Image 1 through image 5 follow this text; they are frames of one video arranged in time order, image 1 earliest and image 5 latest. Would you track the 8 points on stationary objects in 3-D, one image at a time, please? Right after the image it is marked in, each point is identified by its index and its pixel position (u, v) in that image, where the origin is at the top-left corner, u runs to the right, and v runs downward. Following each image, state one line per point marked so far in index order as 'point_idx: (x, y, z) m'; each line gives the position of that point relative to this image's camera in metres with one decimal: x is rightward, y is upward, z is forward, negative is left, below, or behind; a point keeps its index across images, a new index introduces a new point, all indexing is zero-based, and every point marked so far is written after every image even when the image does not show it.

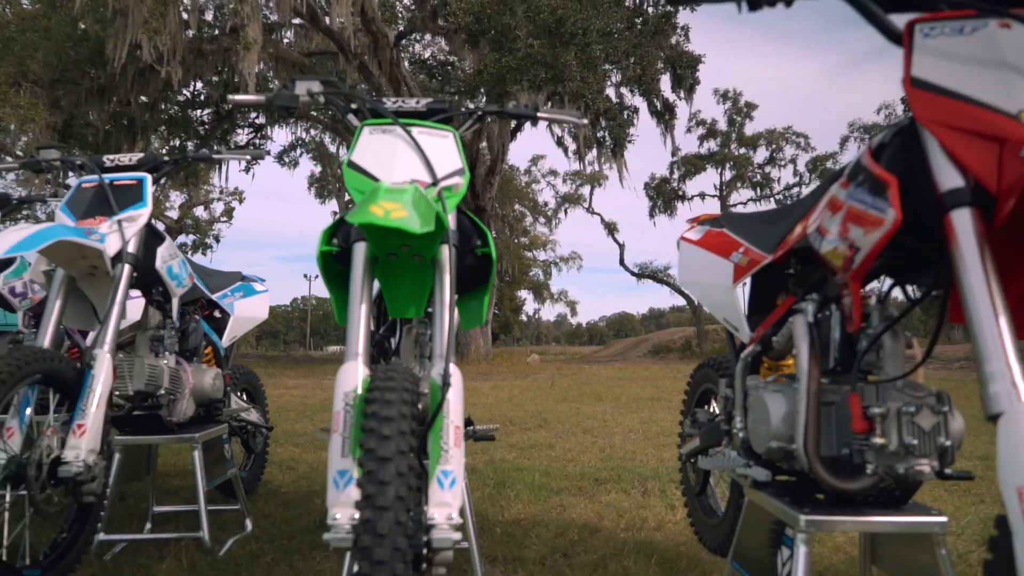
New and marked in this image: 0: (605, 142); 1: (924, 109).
0: (+2.5, +4.0, +18.3) m
1: (+0.9, +0.4, +1.5) m
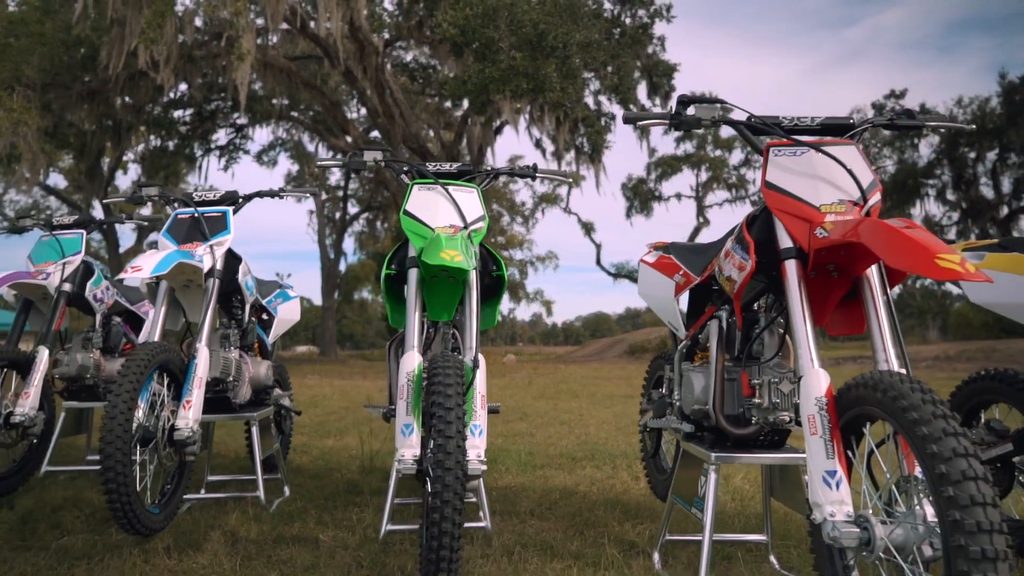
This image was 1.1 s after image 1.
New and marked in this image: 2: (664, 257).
0: (+2.0, +4.0, +19.4) m
1: (+0.9, +0.3, +2.5) m
2: (+0.8, +0.2, +3.7) m
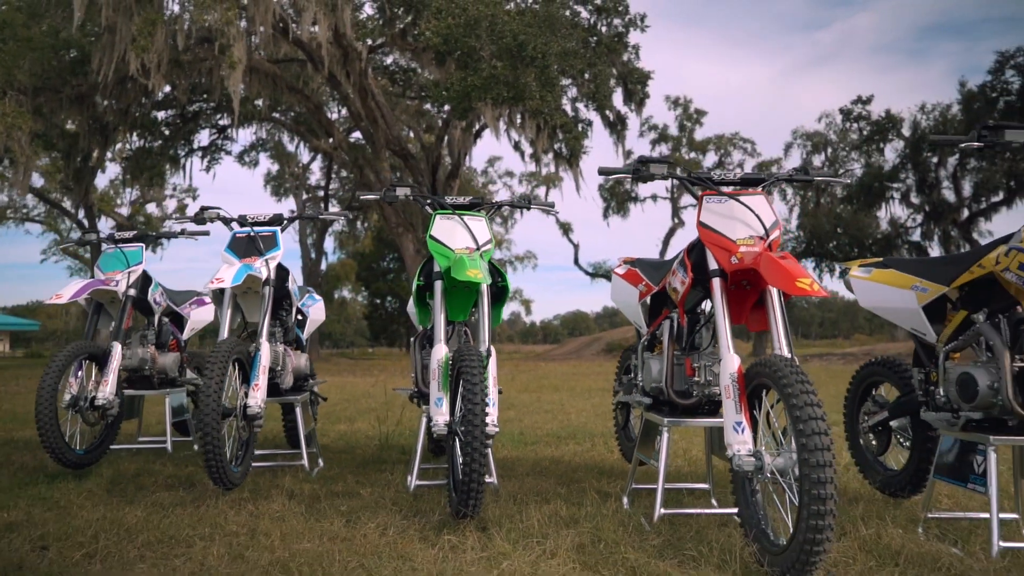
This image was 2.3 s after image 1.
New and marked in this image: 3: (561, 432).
0: (+1.5, +3.9, +20.4) m
1: (+1.0, +0.3, +3.5) m
2: (+0.8, +0.1, +4.7) m
3: (+0.5, -1.5, +7.3) m
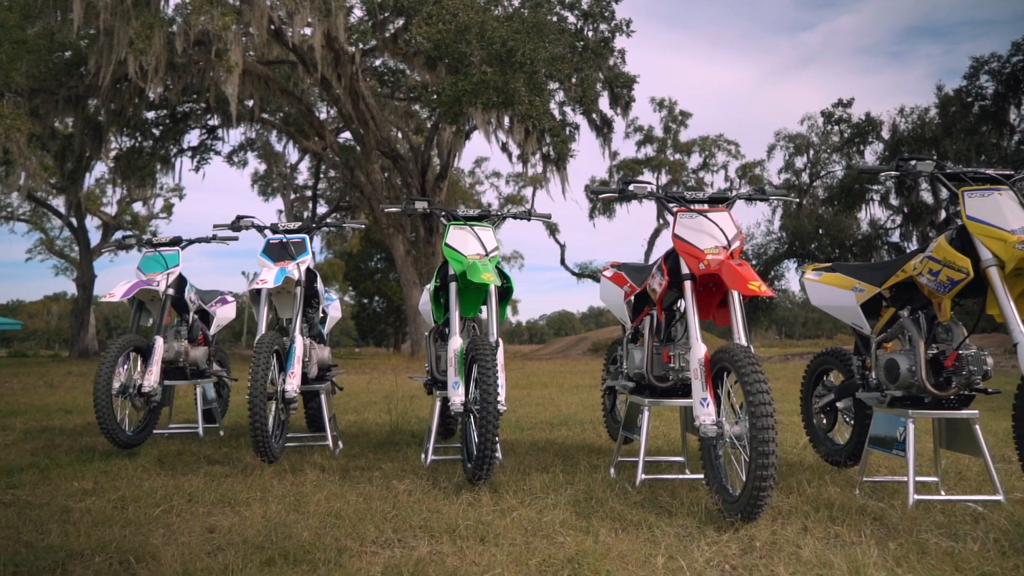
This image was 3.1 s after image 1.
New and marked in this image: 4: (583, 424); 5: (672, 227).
0: (+1.2, +3.9, +21.2) m
1: (+1.0, +0.3, +4.3) m
2: (+0.8, +0.1, +5.5) m
3: (+0.5, -1.5, +8.0) m
4: (+0.8, -1.5, +7.6) m
5: (+1.0, +0.4, +4.4) m
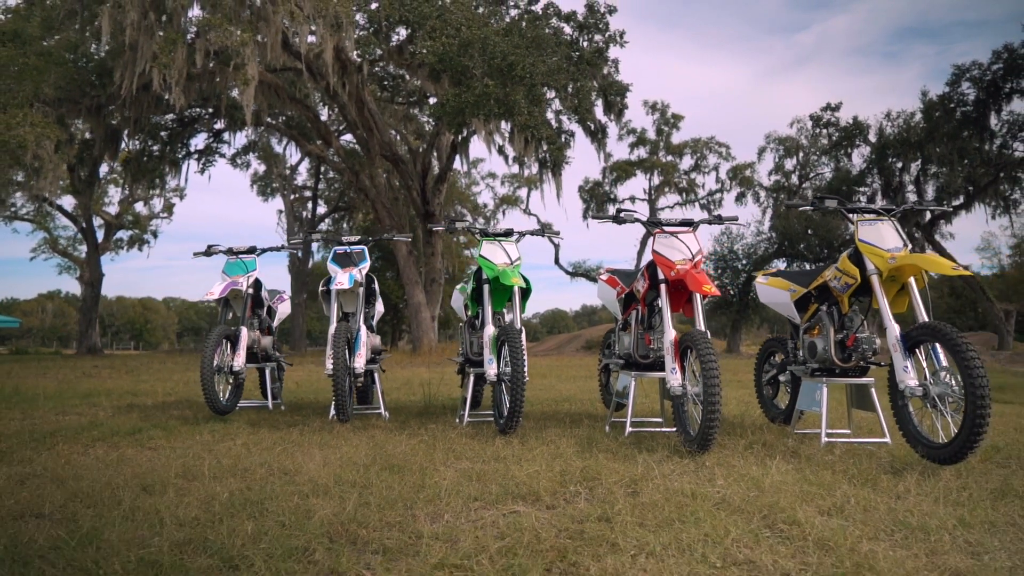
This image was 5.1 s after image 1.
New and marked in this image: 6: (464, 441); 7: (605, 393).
0: (+1.2, +4.0, +22.7) m
1: (+1.2, +0.3, +5.8) m
2: (+1.0, +0.1, +7.0) m
3: (+0.6, -1.5, +9.6) m
4: (+0.9, -1.5, +9.1) m
5: (+1.2, +0.4, +5.9) m
6: (-0.4, -1.3, +5.7) m
7: (+1.0, -1.1, +7.4) m
